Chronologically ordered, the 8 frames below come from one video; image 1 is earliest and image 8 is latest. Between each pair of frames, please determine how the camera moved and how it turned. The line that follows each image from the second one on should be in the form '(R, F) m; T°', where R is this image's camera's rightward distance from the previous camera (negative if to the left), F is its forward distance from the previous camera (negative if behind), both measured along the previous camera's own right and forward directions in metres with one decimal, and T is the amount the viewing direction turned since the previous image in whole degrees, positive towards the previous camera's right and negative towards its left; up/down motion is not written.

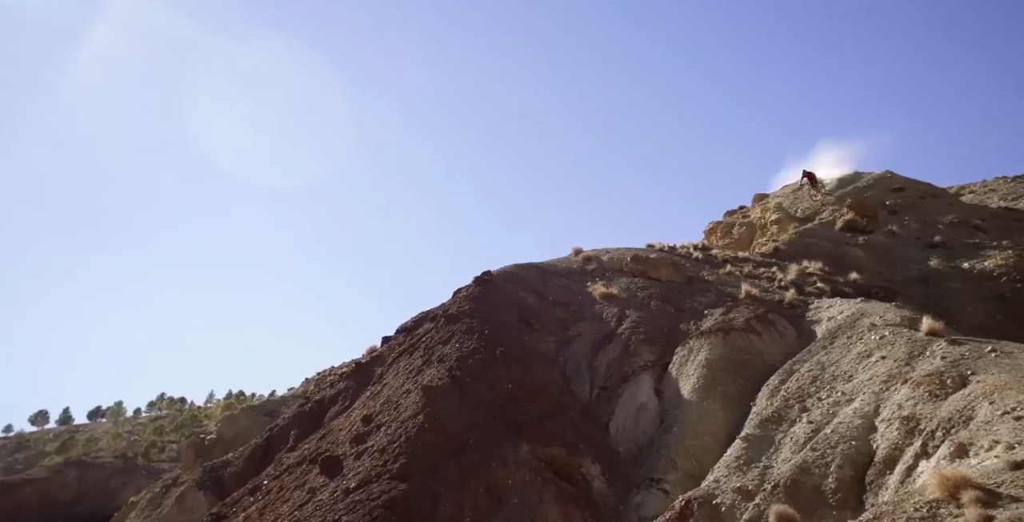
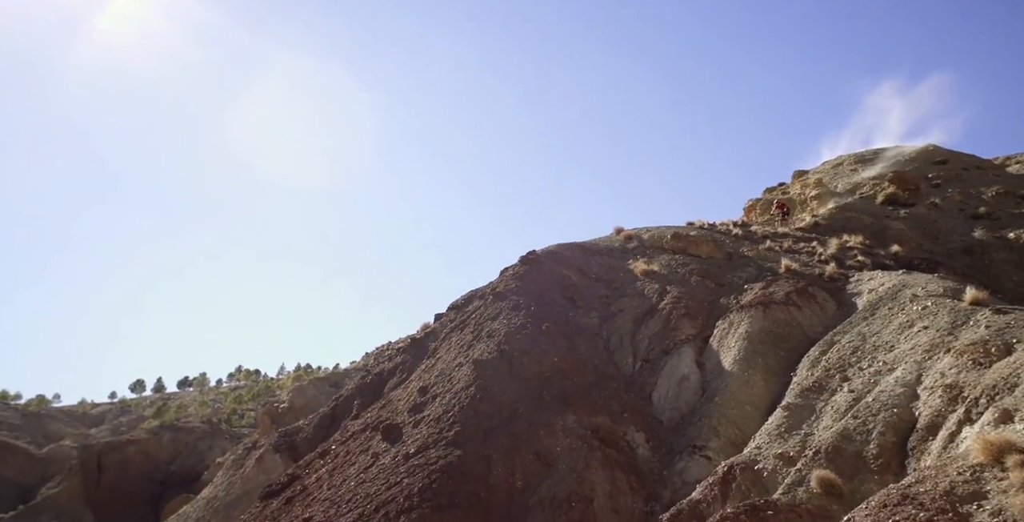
(0.0, -0.9) m; -3°
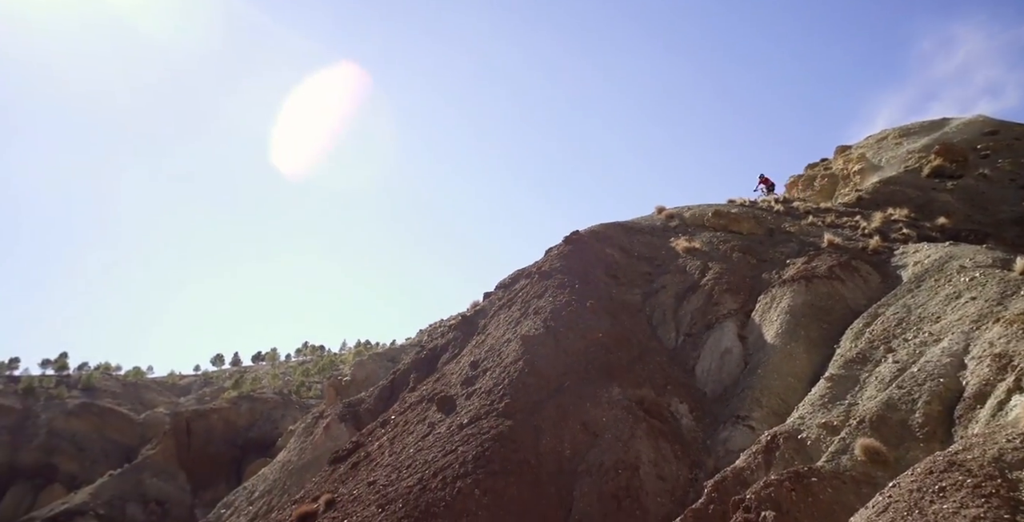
(+0.1, -0.8) m; -4°
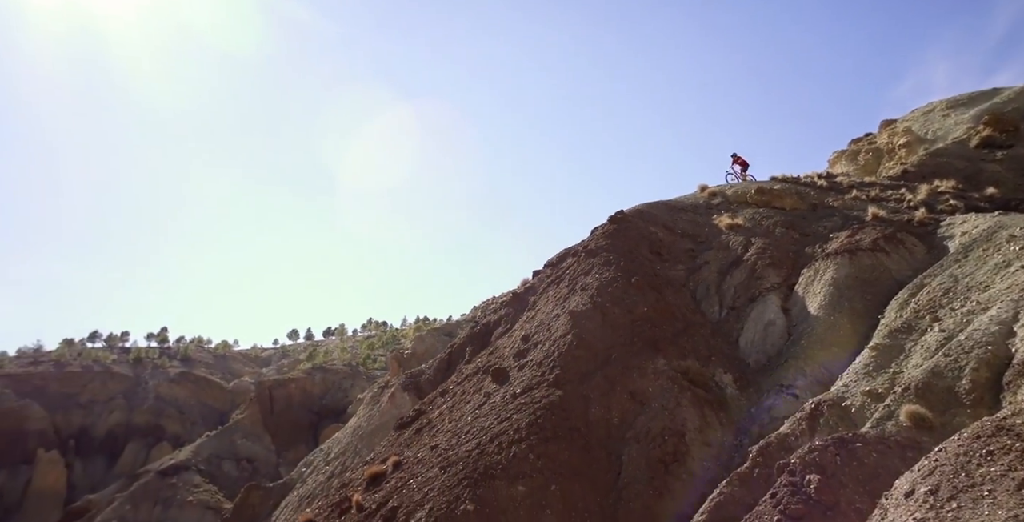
(+0.1, -1.0) m; -4°
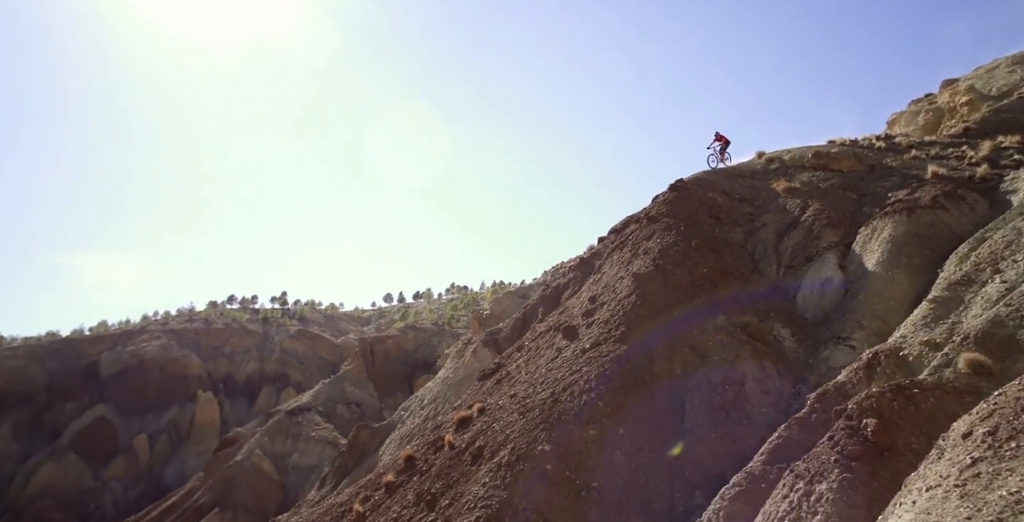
(+0.2, -1.8) m; -5°
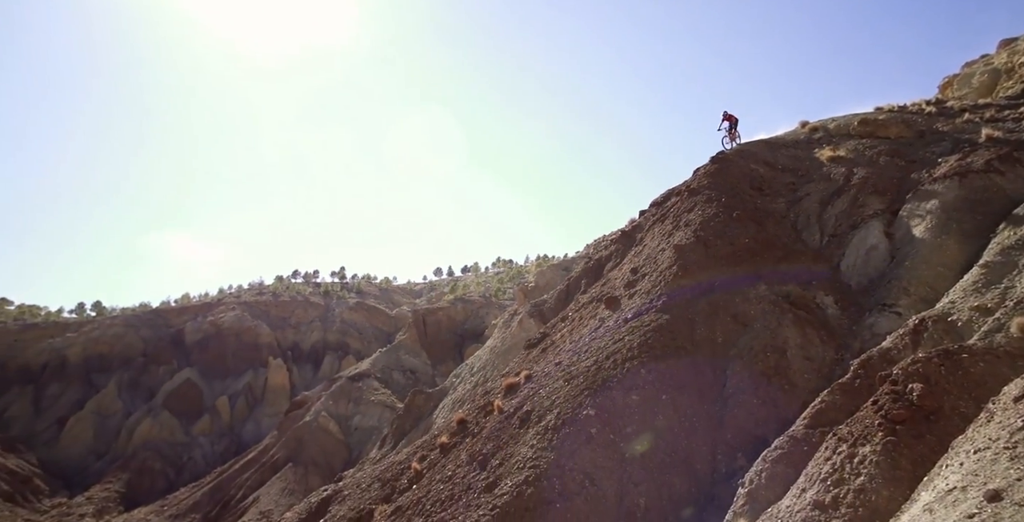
(+0.3, -0.8) m; -4°
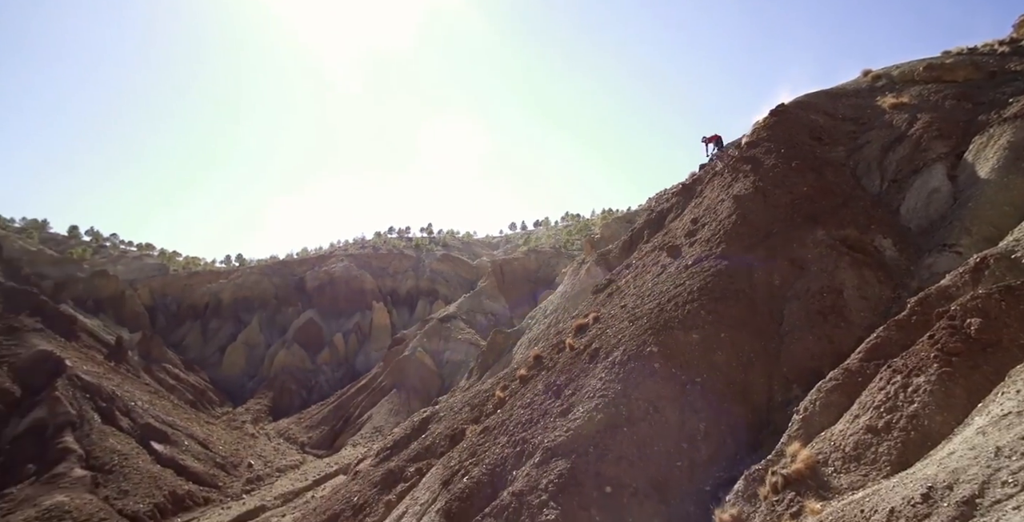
(+0.7, -2.1) m; -7°
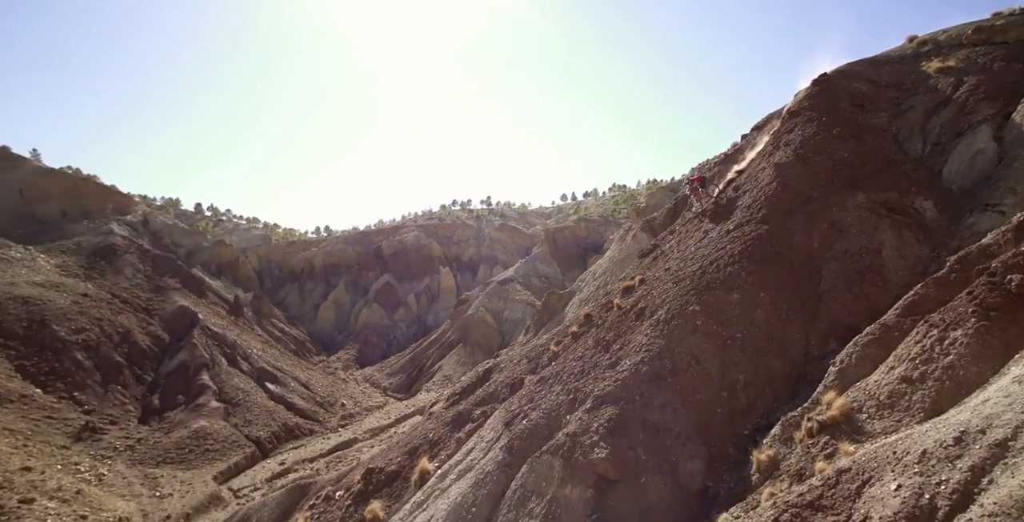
(+0.7, -2.0) m; -6°
